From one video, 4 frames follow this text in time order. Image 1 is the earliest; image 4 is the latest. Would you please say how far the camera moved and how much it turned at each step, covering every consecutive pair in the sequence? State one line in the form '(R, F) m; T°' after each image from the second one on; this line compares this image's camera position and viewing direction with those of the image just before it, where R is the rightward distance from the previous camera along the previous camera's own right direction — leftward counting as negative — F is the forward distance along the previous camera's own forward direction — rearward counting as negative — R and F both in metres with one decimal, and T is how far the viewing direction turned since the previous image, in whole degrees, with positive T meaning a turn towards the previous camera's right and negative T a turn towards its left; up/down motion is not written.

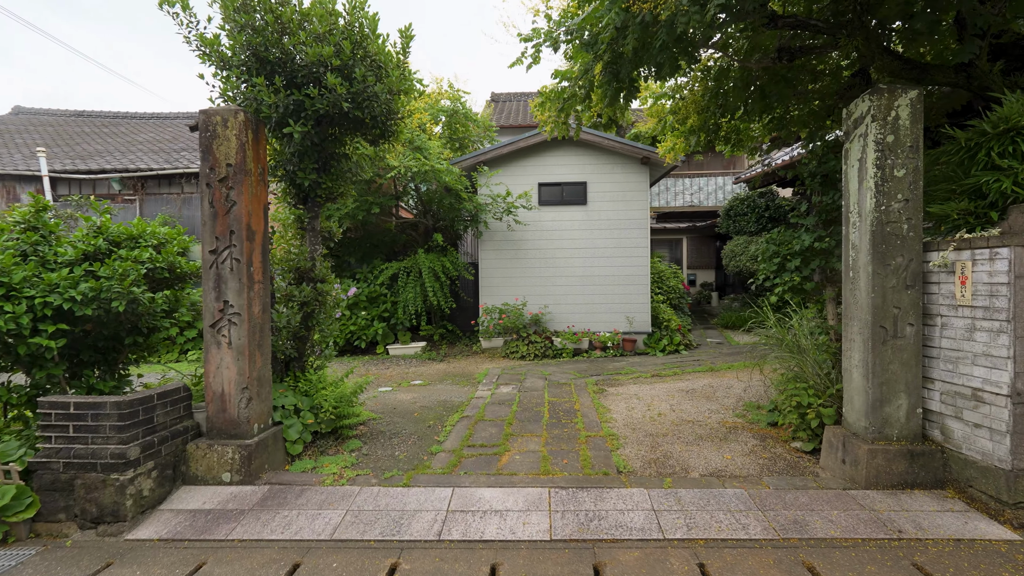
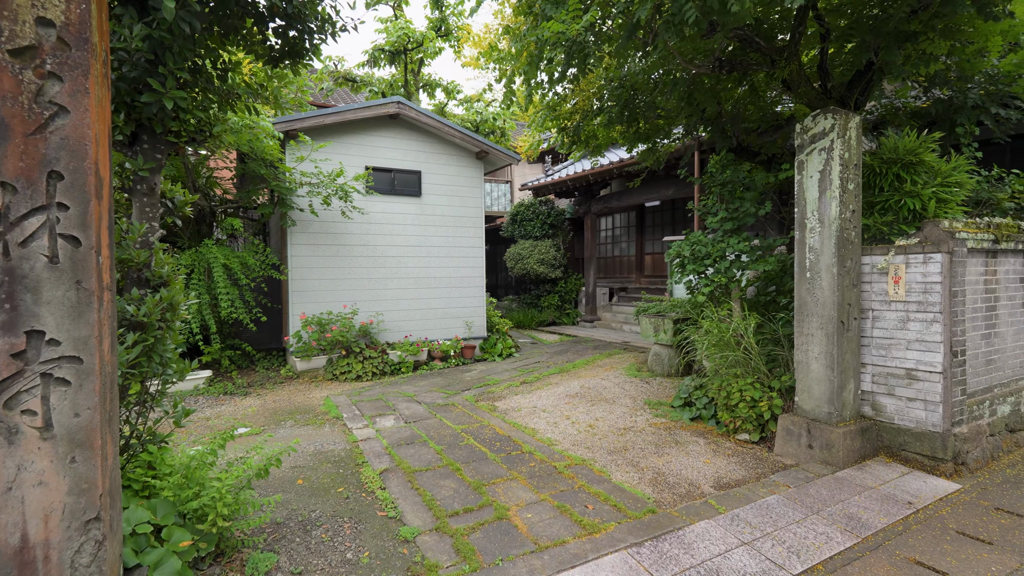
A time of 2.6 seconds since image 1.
(-1.4, +1.3) m; +32°
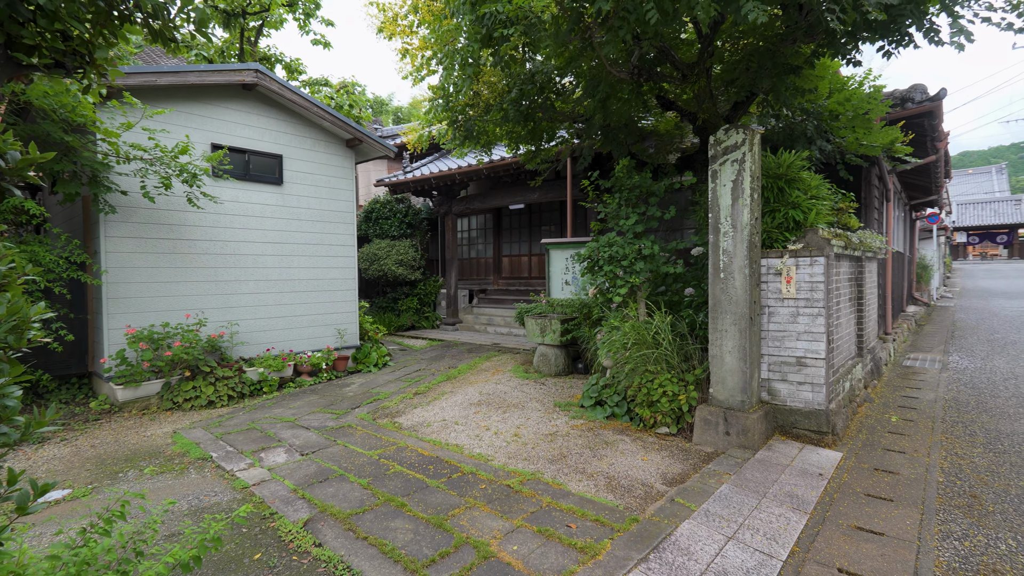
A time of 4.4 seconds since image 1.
(-0.7, +0.4) m; +20°
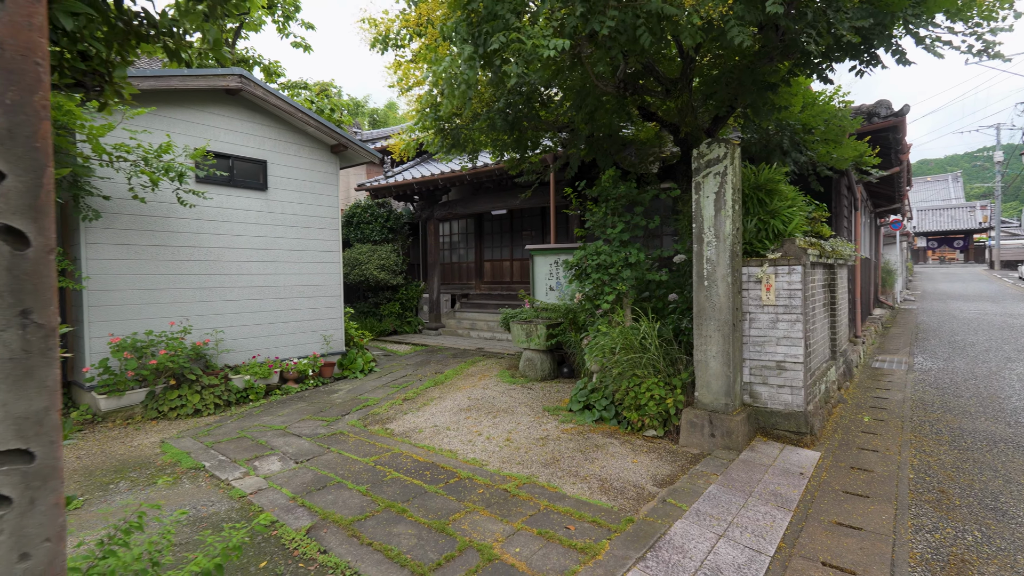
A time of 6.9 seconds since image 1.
(-0.1, -0.1) m; +3°
